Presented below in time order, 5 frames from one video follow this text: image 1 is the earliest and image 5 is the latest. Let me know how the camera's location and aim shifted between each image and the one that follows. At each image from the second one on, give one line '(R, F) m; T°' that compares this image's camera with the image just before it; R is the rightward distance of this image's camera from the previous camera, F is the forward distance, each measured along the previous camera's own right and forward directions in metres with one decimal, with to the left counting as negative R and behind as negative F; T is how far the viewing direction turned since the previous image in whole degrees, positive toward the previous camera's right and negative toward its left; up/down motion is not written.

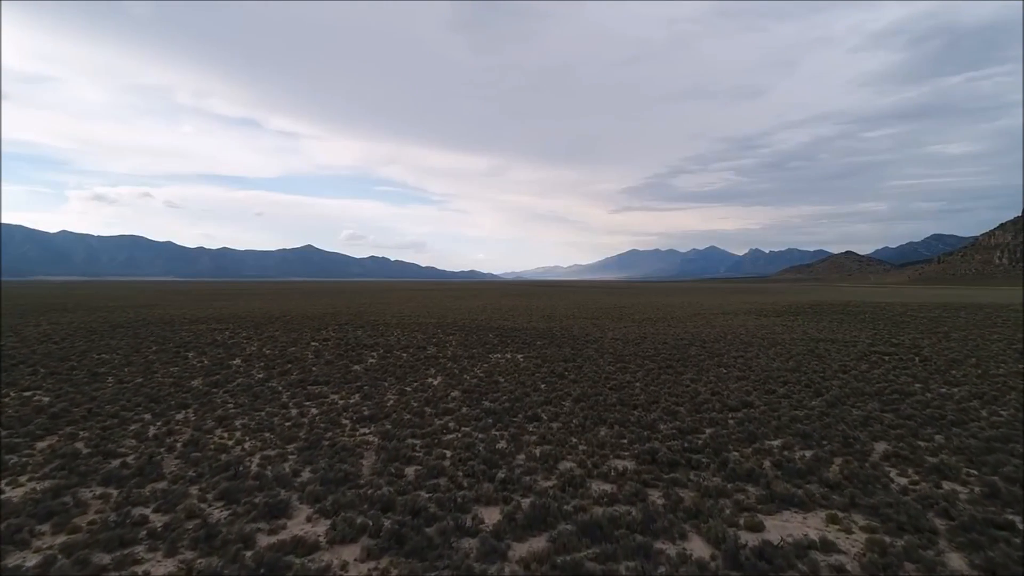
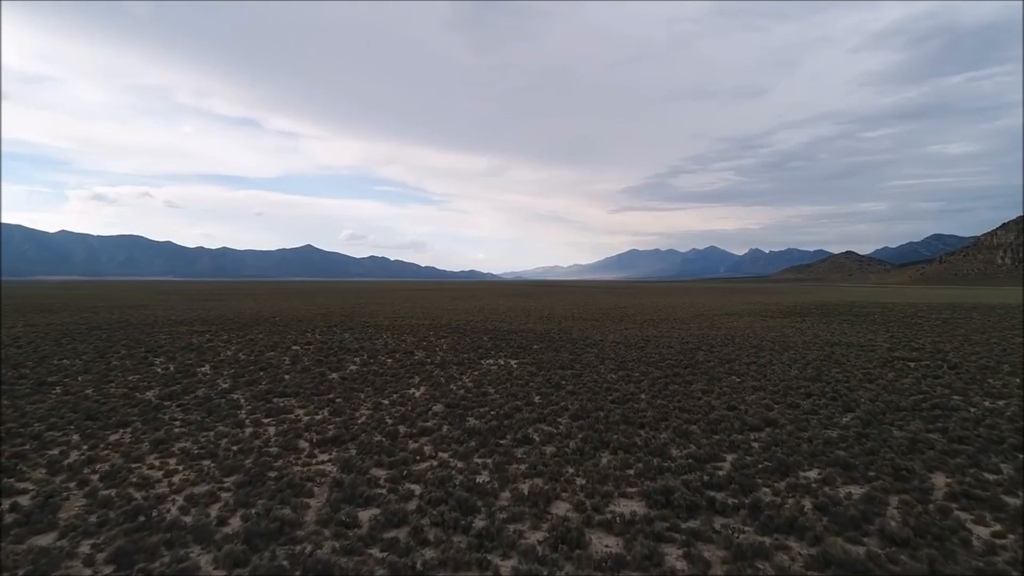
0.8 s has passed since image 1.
(+0.2, +2.0) m; 0°
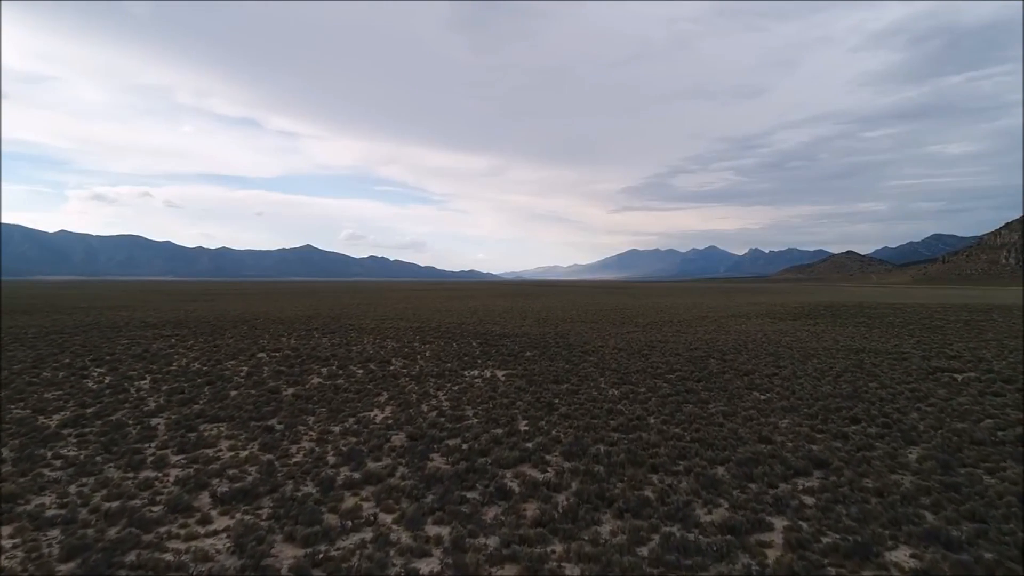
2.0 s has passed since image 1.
(+0.3, +3.1) m; 0°
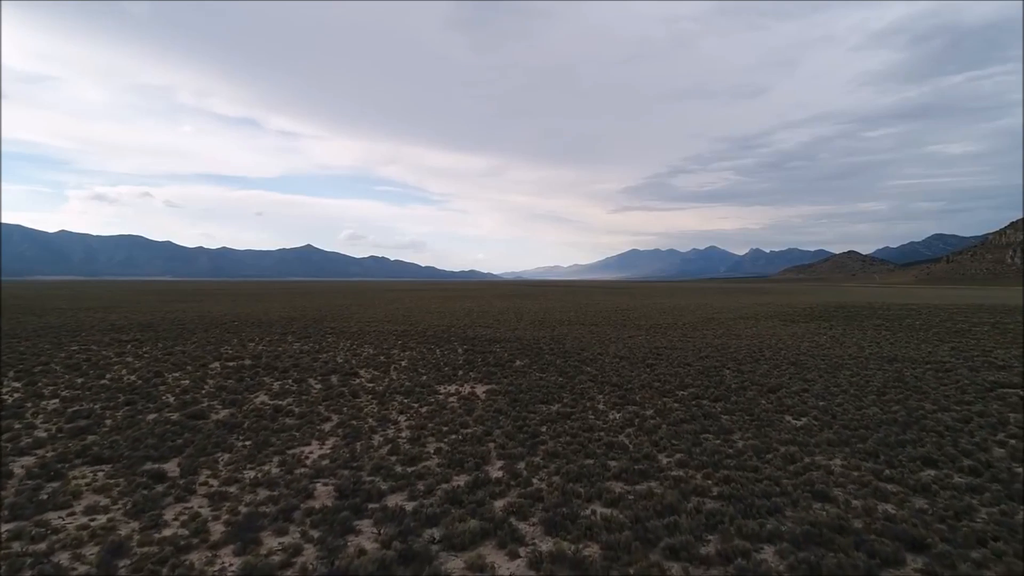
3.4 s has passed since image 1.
(+0.4, +3.3) m; 0°
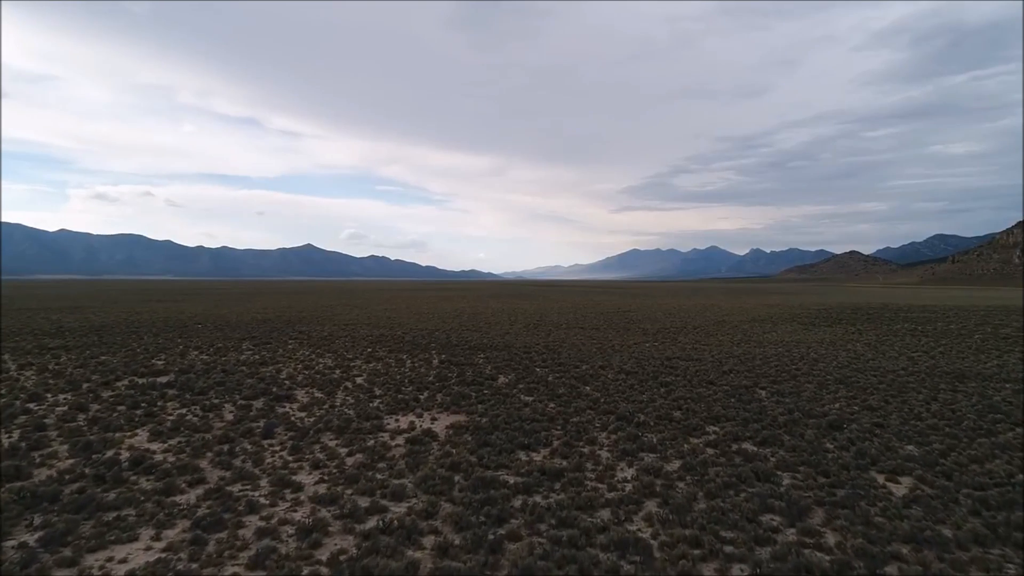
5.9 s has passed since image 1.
(+0.5, +4.7) m; 0°
